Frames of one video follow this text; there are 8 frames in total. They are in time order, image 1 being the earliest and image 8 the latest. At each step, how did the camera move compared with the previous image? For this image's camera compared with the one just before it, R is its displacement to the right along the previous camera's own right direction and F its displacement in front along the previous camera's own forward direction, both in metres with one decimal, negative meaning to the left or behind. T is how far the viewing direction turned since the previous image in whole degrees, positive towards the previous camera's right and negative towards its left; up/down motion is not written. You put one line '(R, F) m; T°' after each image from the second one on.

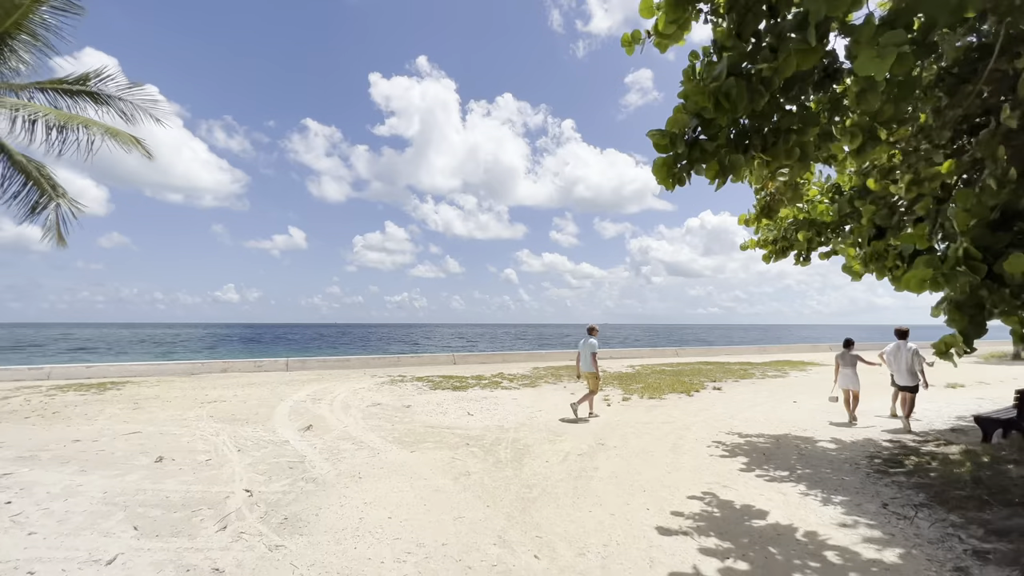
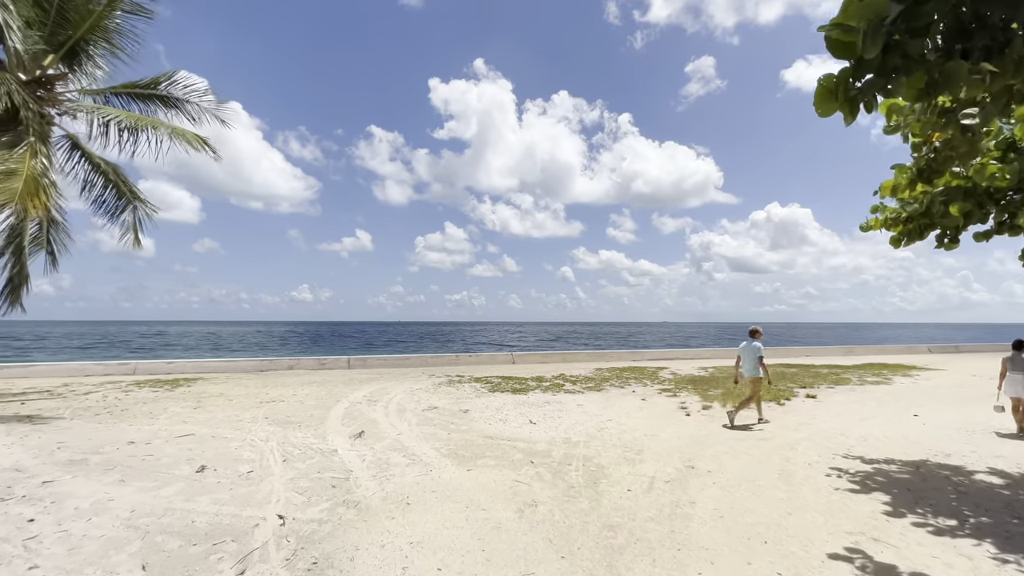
(-0.1, +0.8) m; -7°
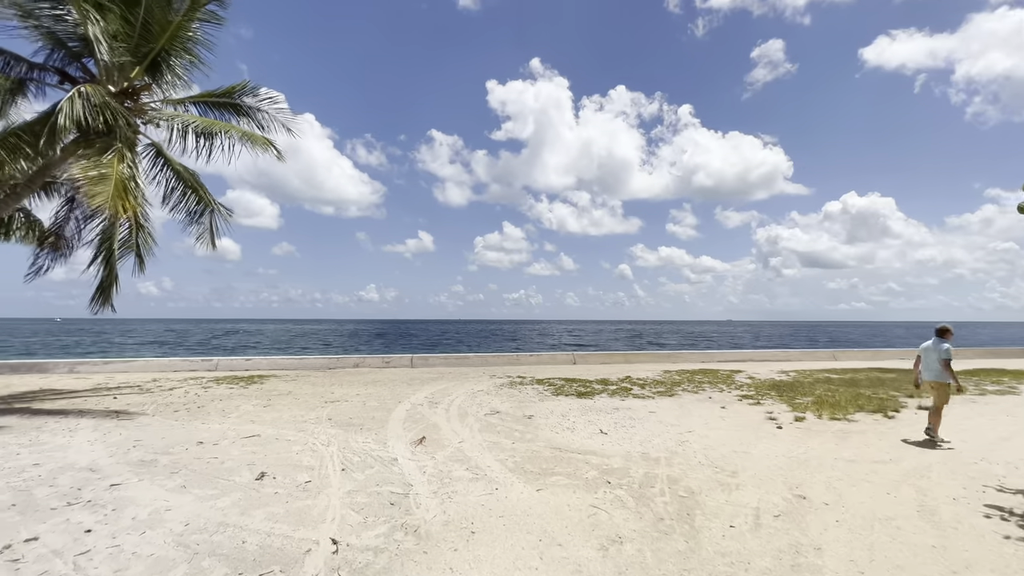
(-0.1, +0.5) m; -7°
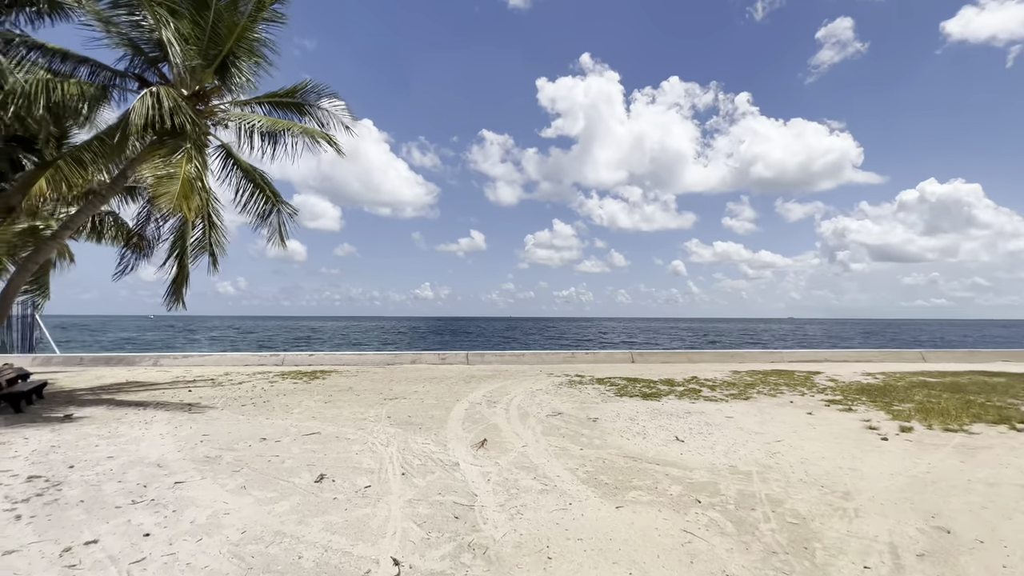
(-0.2, +0.4) m; -6°
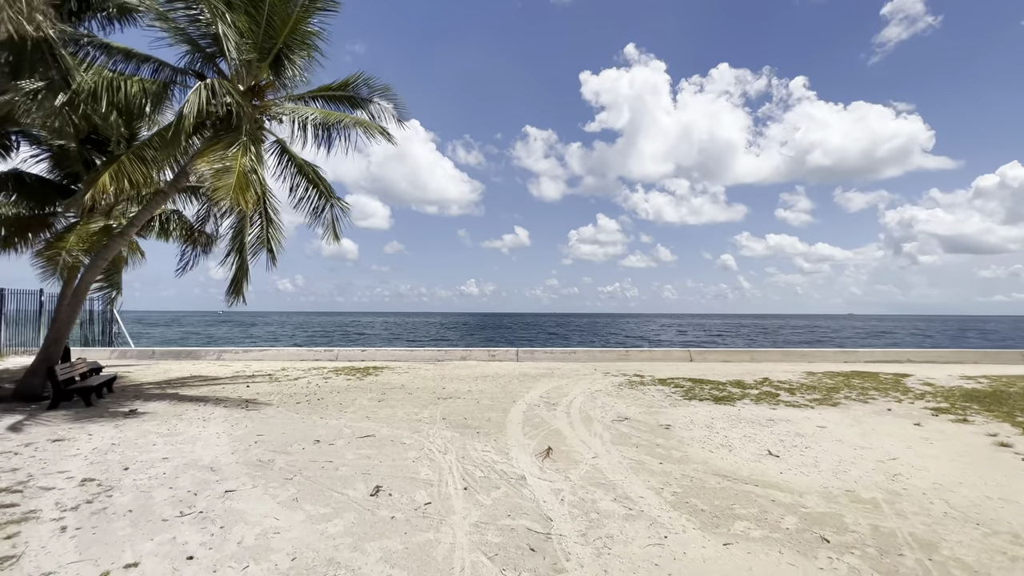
(-0.2, +0.5) m; -5°
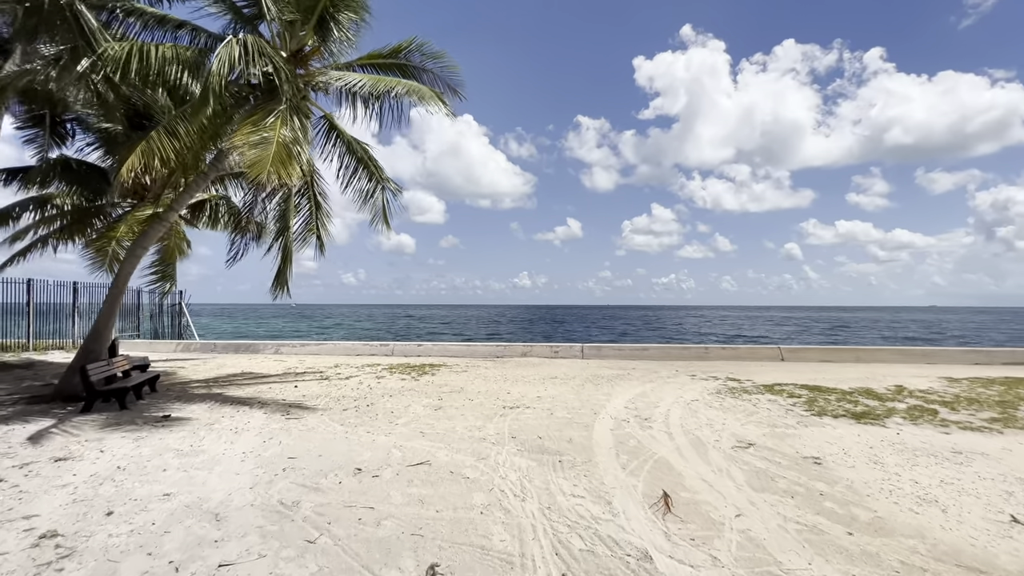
(-0.4, +1.4) m; -6°
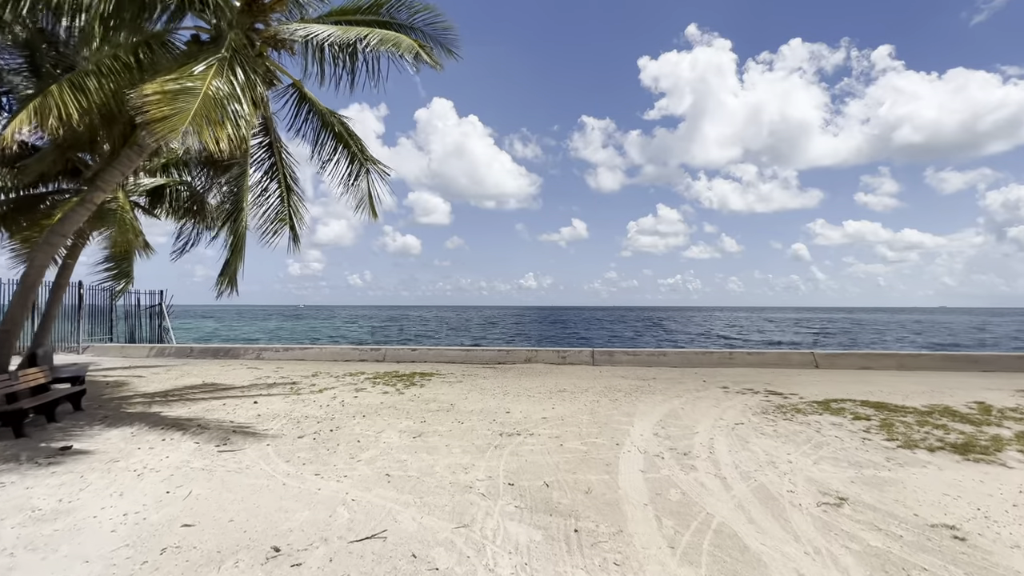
(+0.1, +1.5) m; -1°
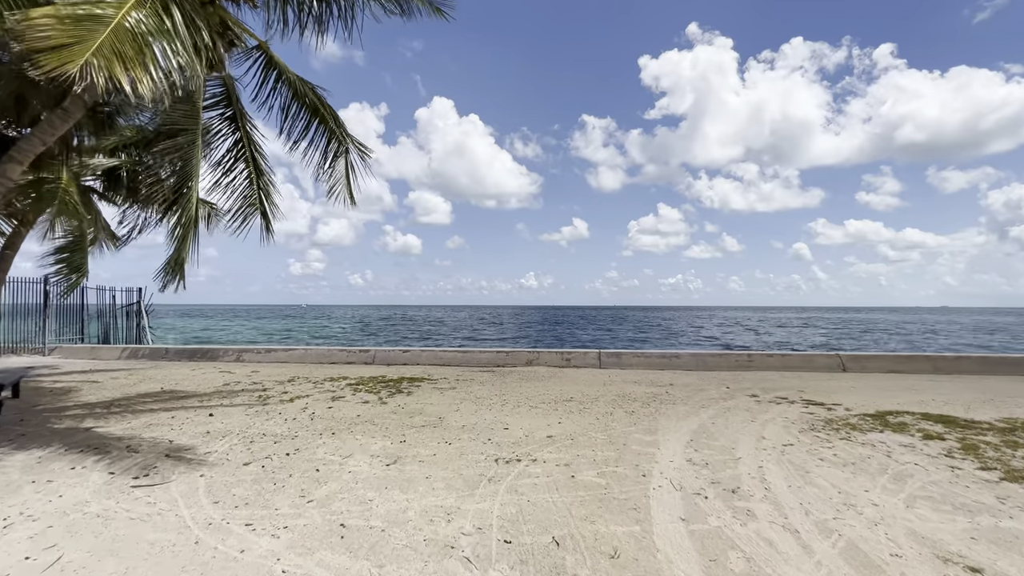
(0.0, +1.2) m; 0°
